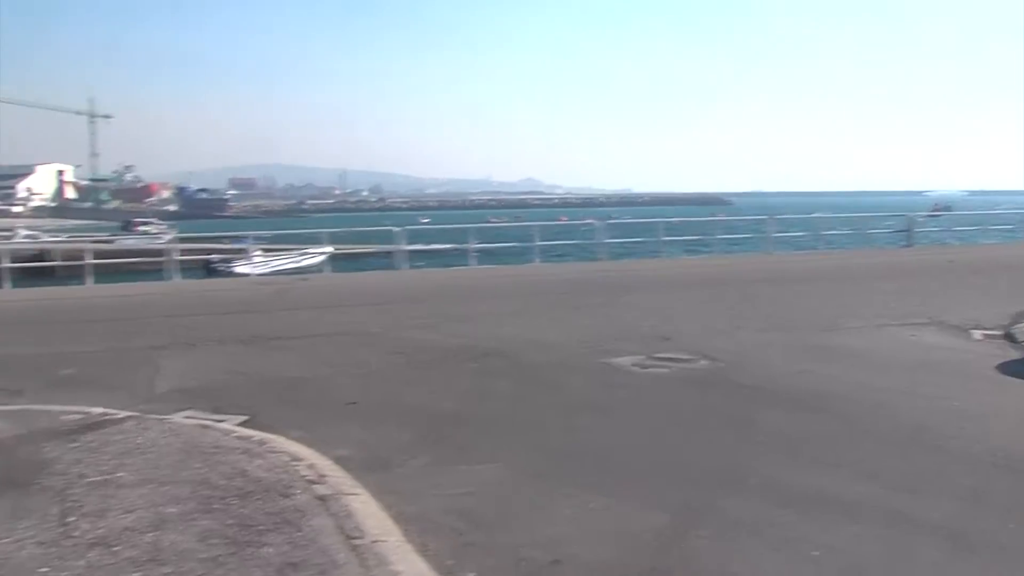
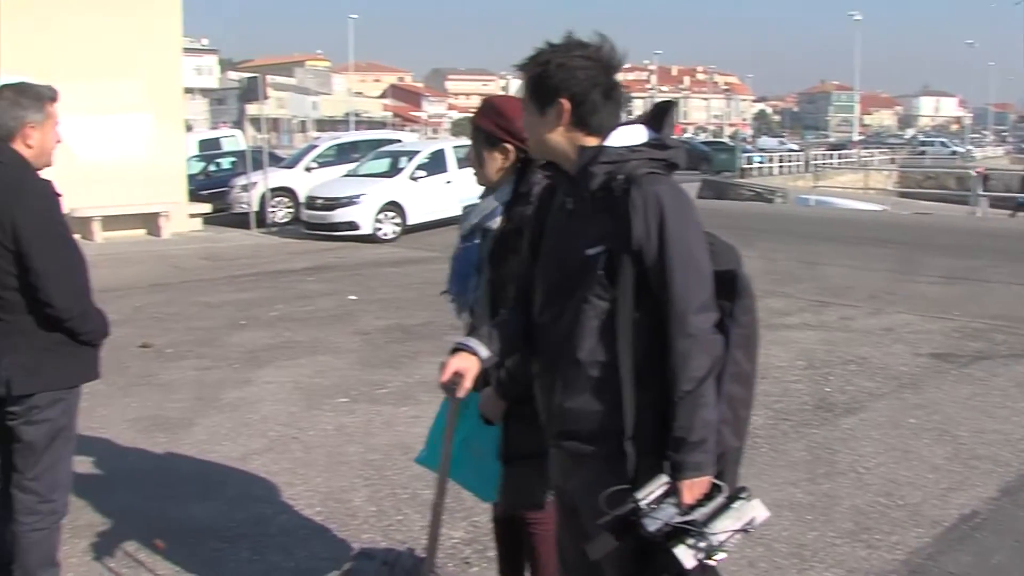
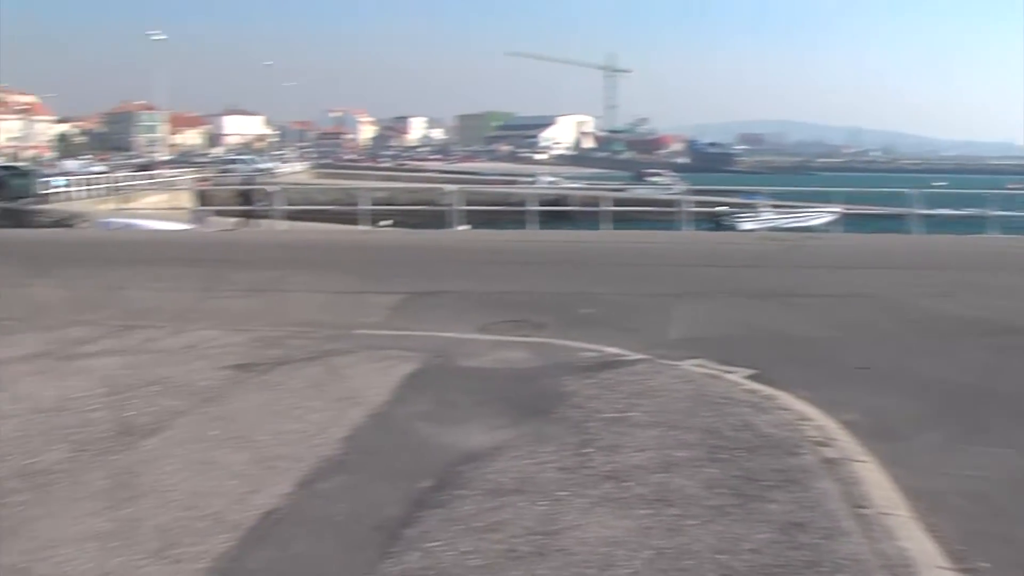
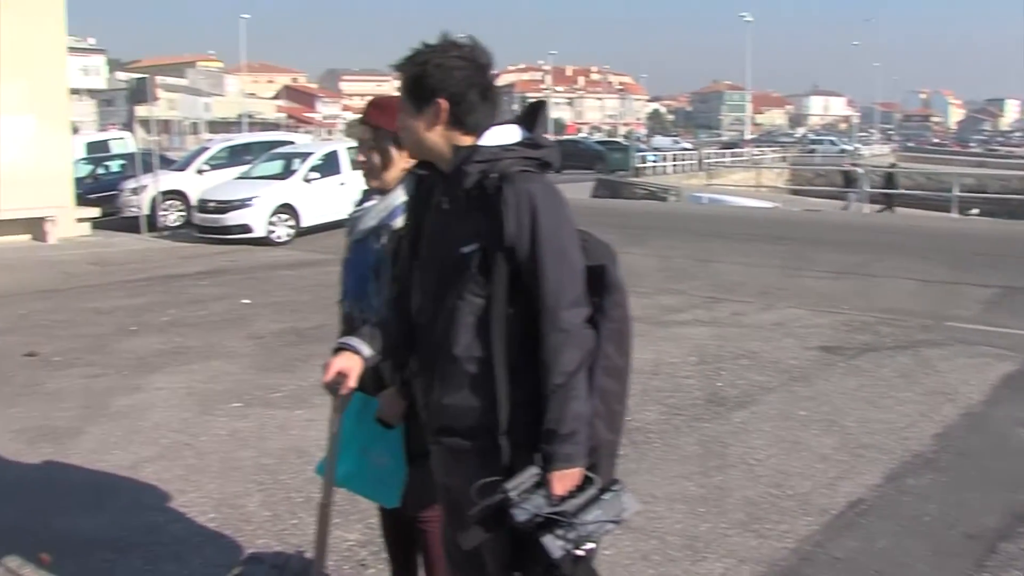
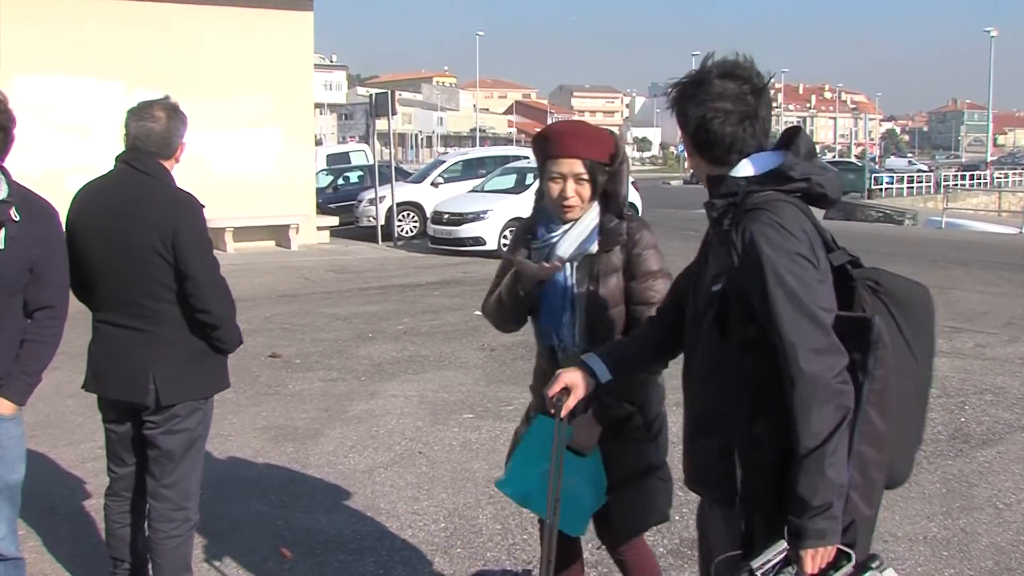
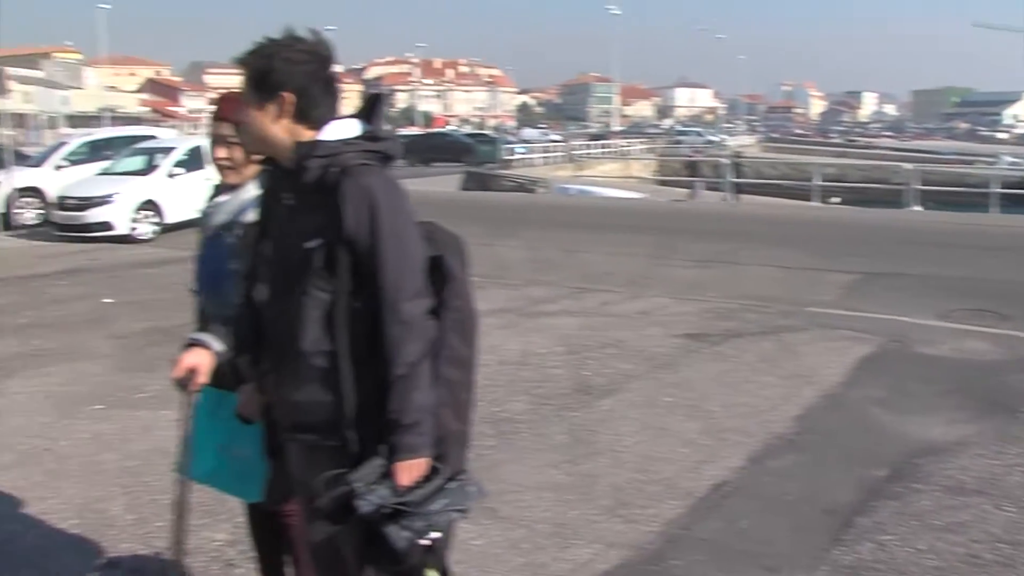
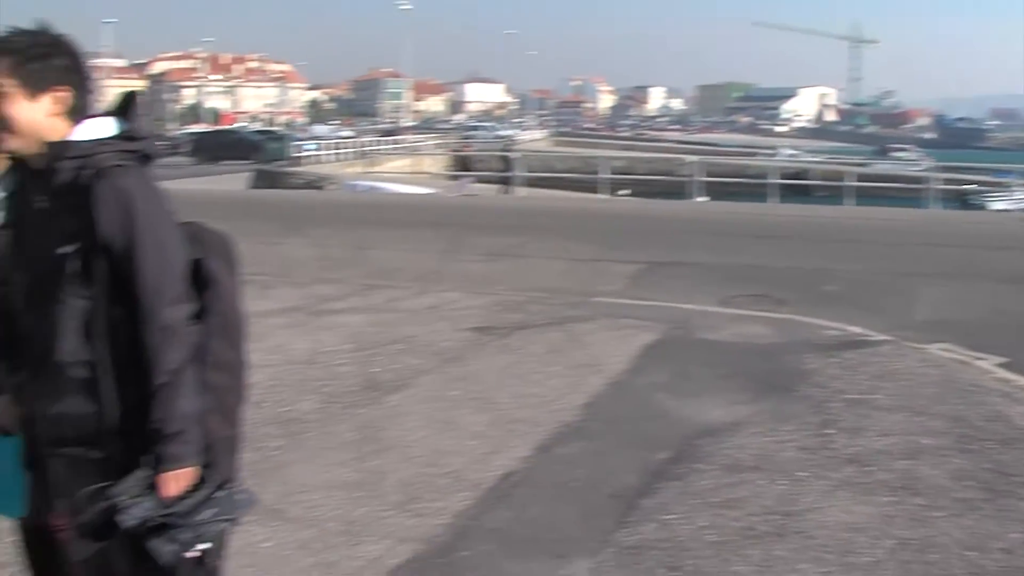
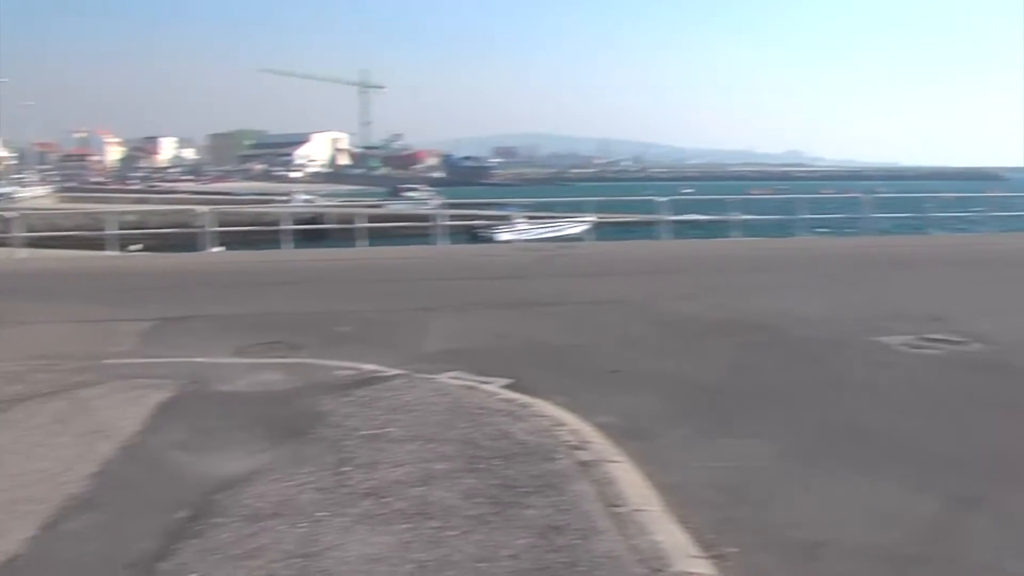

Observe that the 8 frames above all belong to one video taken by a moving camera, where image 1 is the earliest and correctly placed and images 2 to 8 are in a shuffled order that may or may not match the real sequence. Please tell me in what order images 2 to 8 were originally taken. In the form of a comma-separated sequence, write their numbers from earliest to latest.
8, 3, 7, 6, 4, 2, 5
